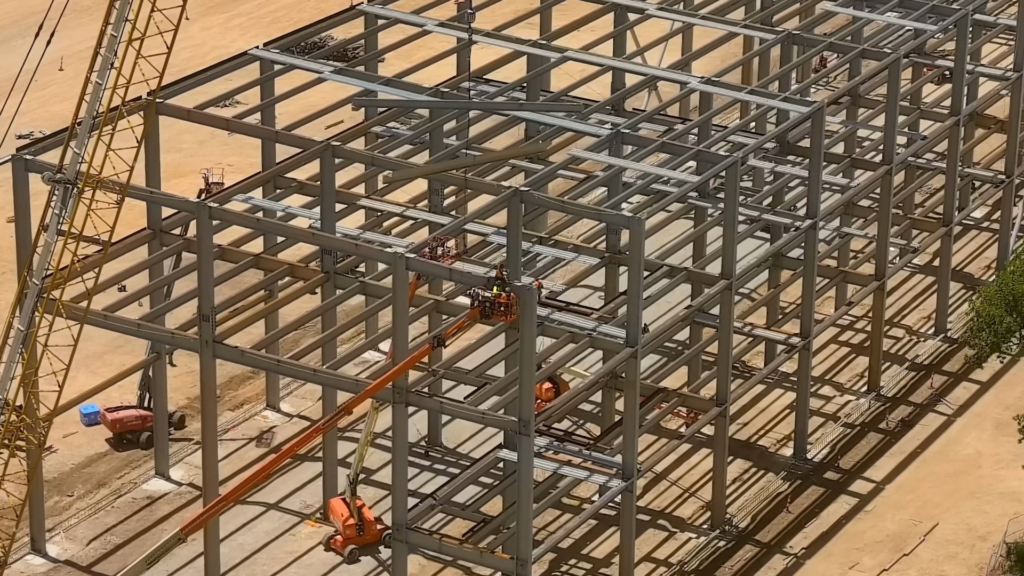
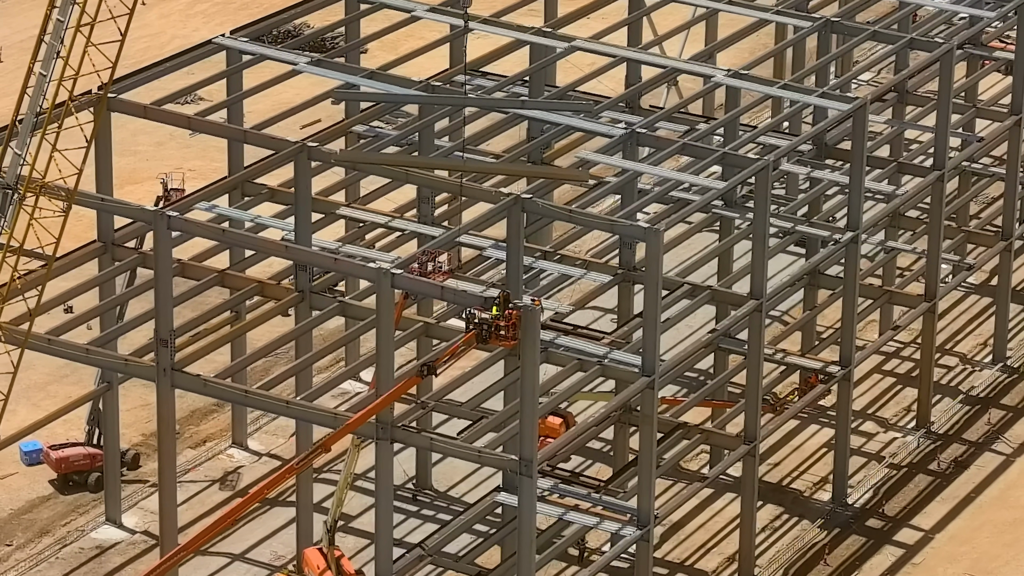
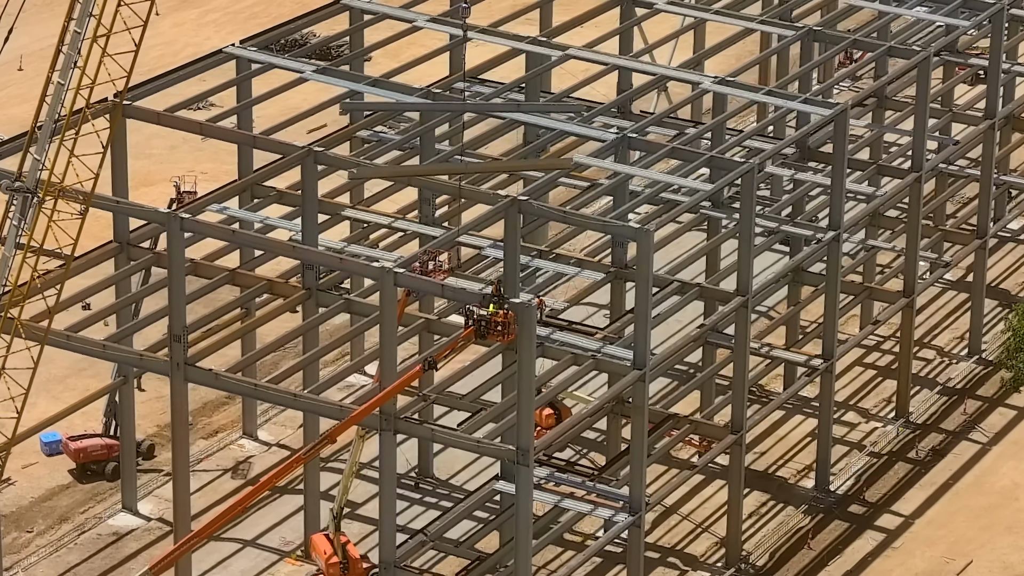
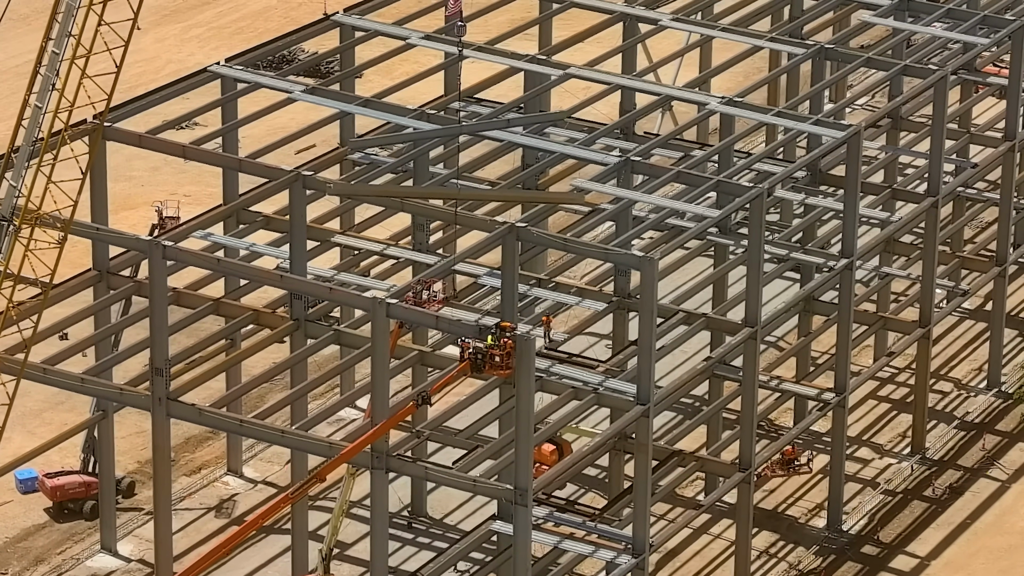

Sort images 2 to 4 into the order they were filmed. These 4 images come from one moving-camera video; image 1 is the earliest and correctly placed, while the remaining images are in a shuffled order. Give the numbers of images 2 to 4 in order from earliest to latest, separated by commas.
3, 4, 2
